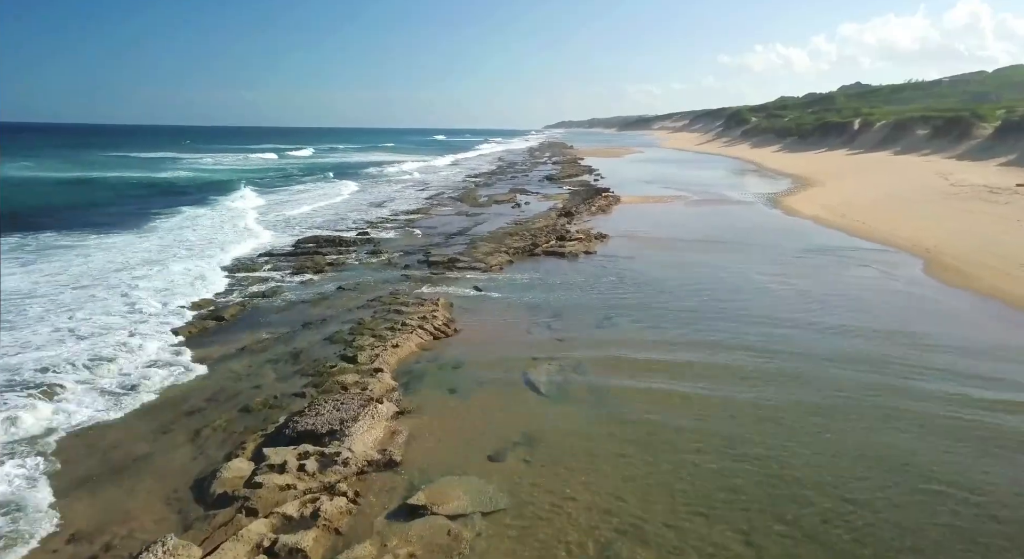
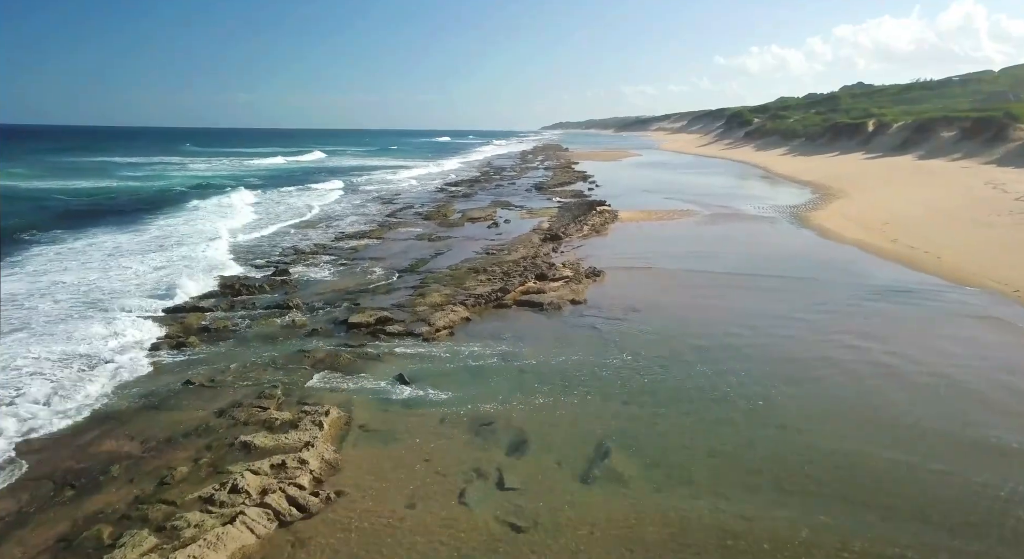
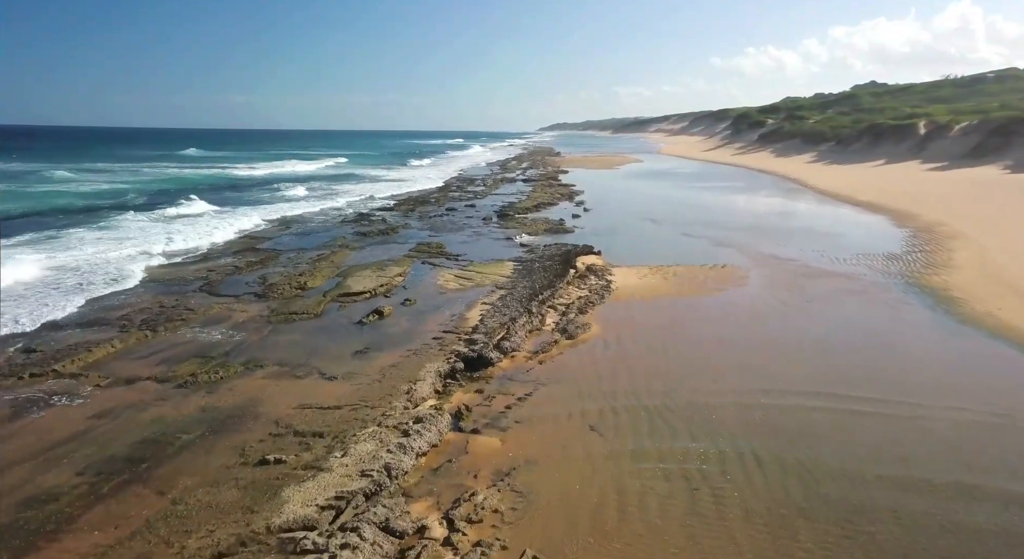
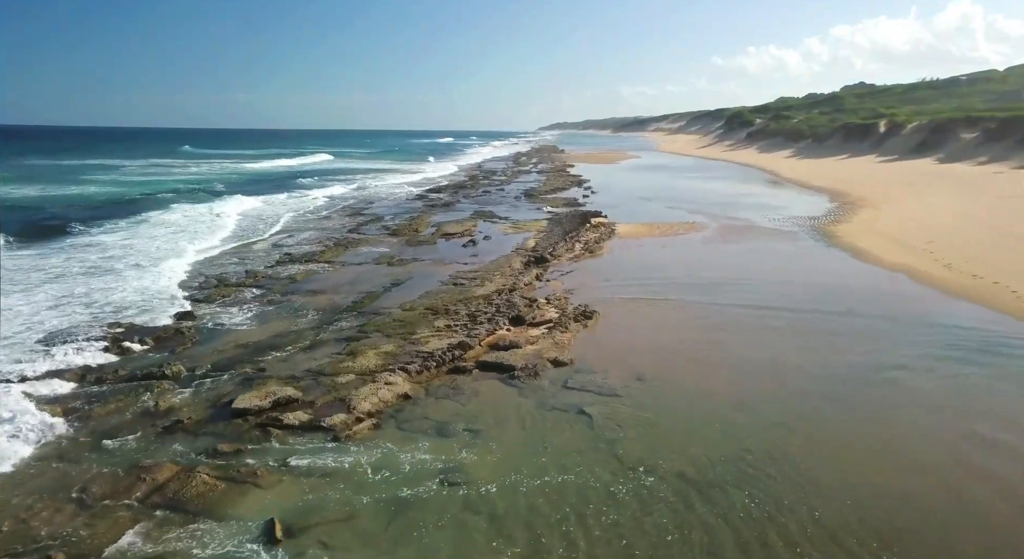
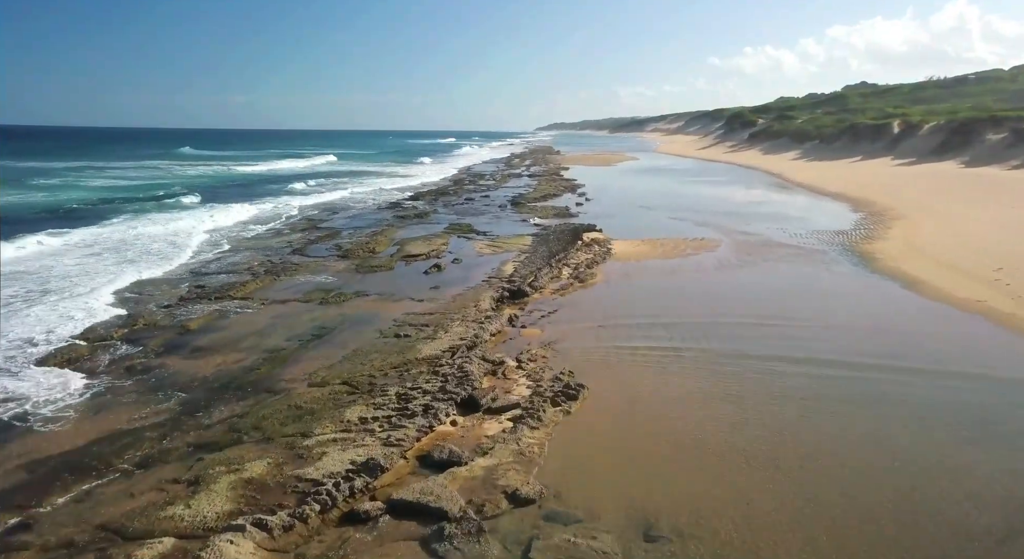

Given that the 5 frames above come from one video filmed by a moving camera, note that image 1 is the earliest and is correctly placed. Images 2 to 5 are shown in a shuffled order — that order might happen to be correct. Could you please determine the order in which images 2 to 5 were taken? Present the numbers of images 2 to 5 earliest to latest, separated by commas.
2, 4, 5, 3
